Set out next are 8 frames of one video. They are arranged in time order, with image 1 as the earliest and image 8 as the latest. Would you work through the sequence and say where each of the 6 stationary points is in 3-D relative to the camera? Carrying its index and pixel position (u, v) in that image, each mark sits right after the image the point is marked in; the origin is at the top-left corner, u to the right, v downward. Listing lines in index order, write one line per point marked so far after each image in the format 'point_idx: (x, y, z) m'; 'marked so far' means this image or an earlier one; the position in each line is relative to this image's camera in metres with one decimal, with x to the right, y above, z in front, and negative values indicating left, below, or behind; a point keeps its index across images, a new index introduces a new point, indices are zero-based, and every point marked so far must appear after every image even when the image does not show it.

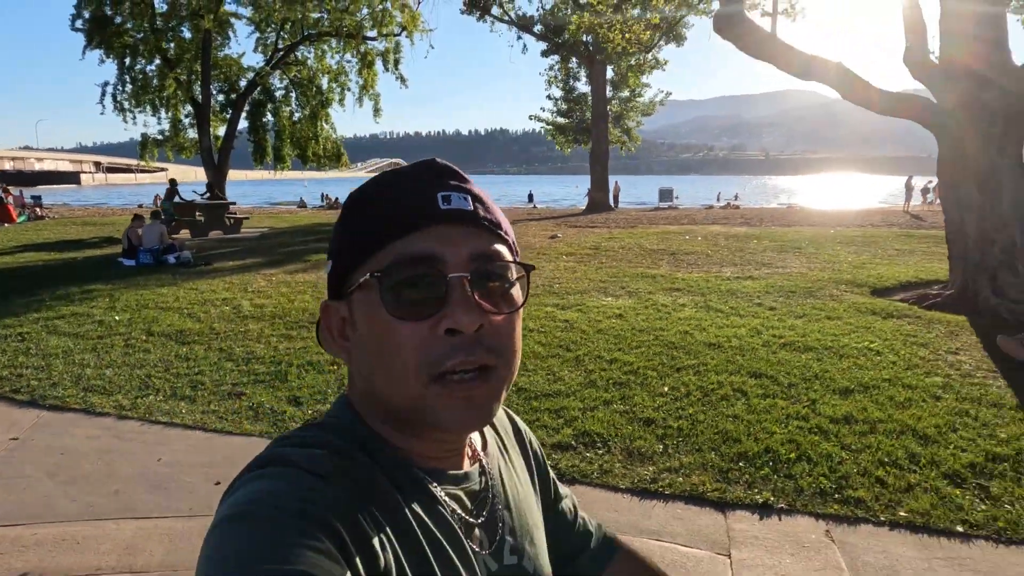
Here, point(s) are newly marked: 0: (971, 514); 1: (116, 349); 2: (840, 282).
0: (+2.5, -1.2, +3.7) m
1: (-4.1, -0.6, +6.8) m
2: (+5.5, +0.1, +11.3) m
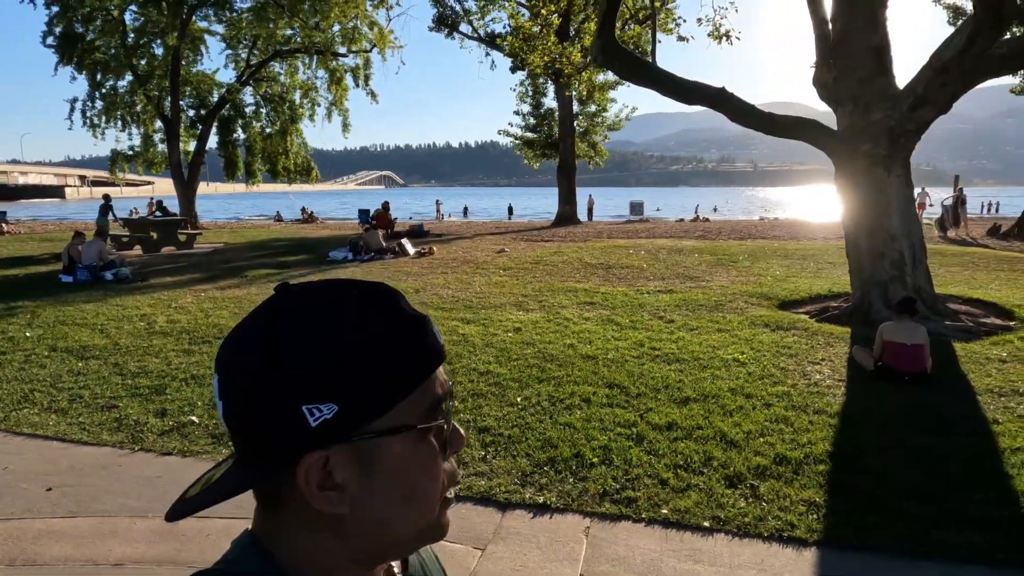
0: (+1.3, -1.4, +4.0) m
1: (-5.4, -0.8, +7.1) m
2: (+4.2, -0.1, +11.7) m
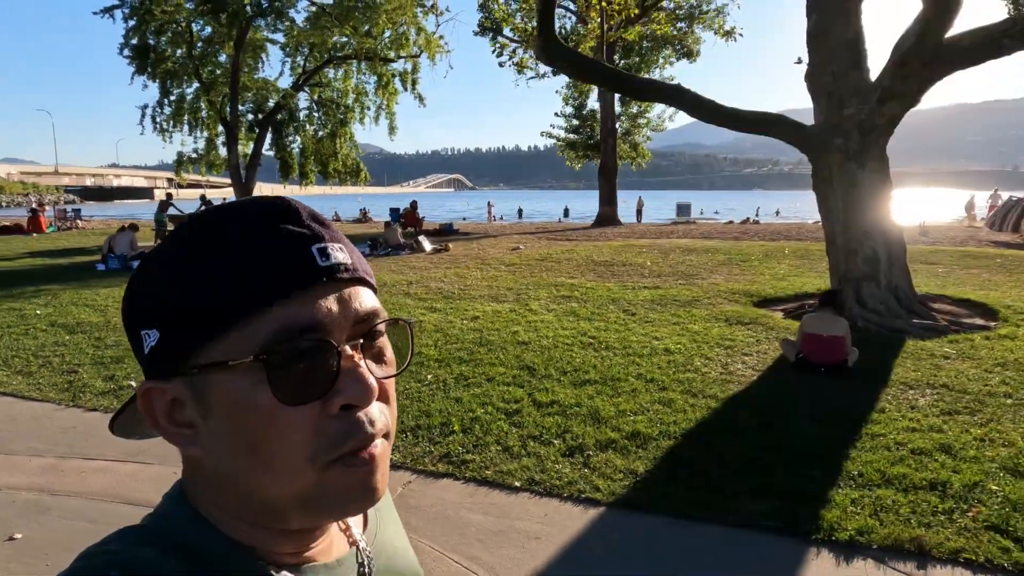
0: (+0.2, -1.2, +4.3) m
1: (-6.1, -0.6, +8.1) m
2: (+3.9, -0.1, +11.6) m
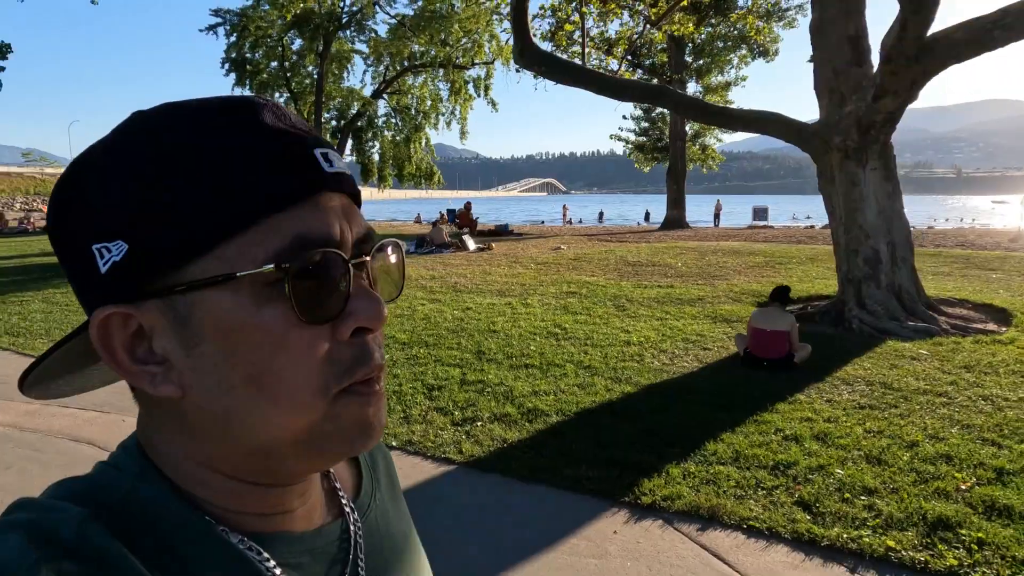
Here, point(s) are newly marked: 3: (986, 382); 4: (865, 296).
0: (-0.6, -1.1, +4.8) m
1: (-6.4, -0.3, +9.4) m
2: (+4.0, -0.1, +11.5) m
3: (+4.4, -0.9, +6.2) m
4: (+5.0, -0.1, +9.3) m
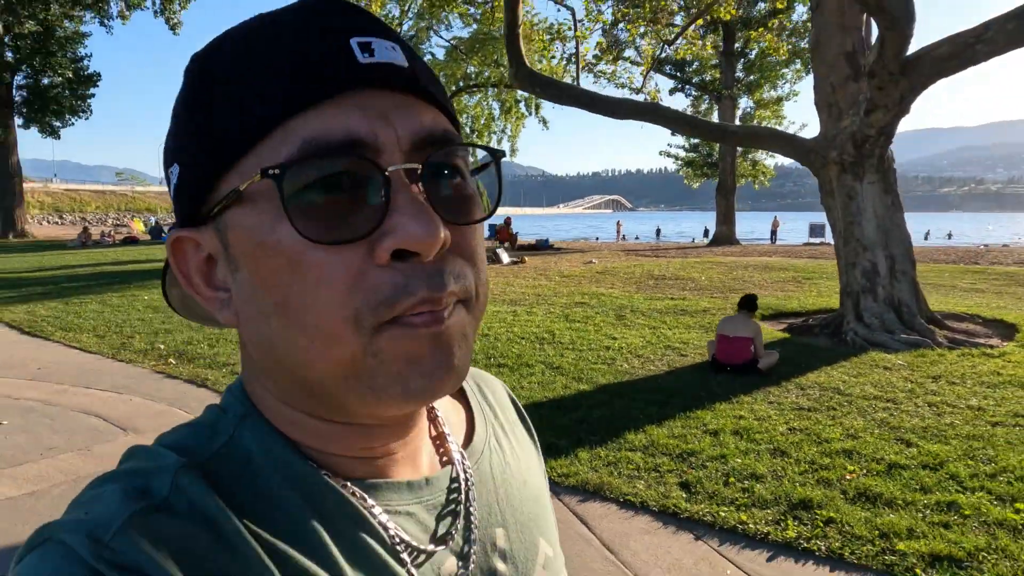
0: (-1.1, -1.1, +5.3) m
1: (-6.3, -0.4, +10.5) m
2: (+4.2, -0.3, +11.7) m
3: (+4.1, -1.0, +6.3) m
4: (+4.9, -0.3, +9.3) m
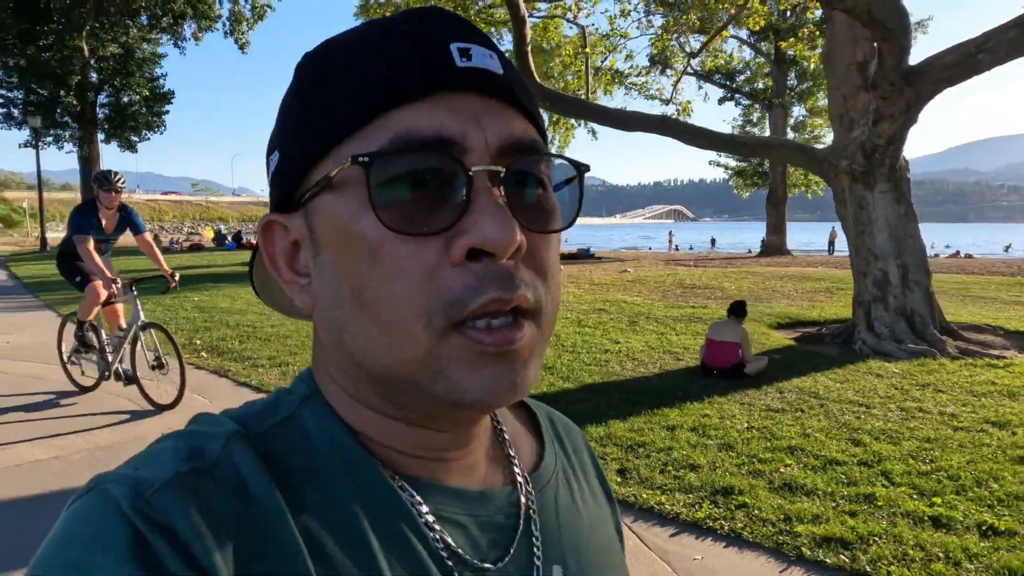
0: (-1.3, -1.1, +5.9) m
1: (-6.1, -0.4, +11.5) m
2: (+4.6, -0.5, +11.7) m
3: (+4.0, -1.1, +6.3) m
4: (+5.1, -0.4, +9.3) m
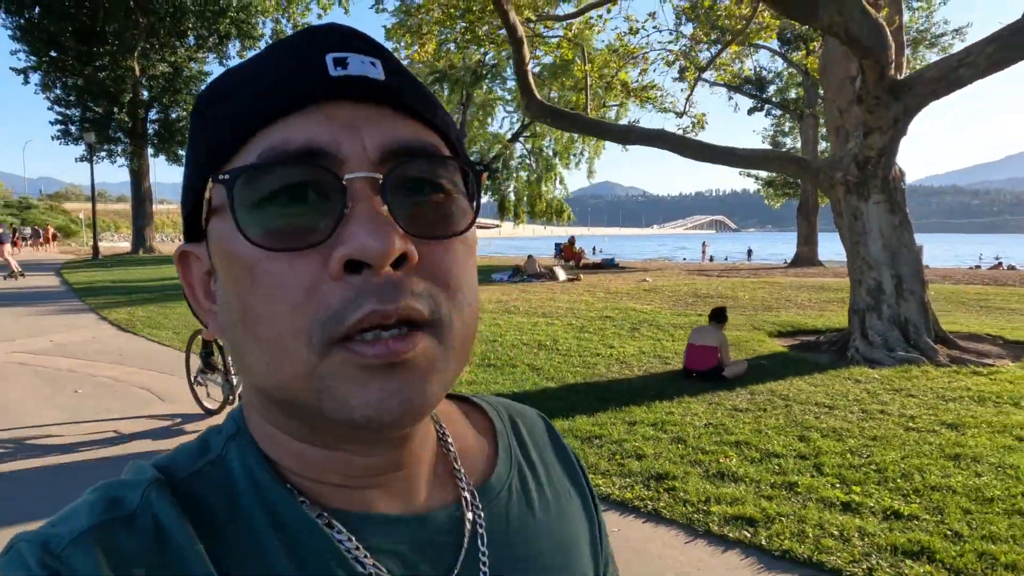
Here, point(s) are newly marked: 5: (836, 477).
0: (-1.5, -1.1, +6.4) m
1: (-5.9, -0.5, +12.3) m
2: (+4.7, -0.6, +11.9) m
3: (+3.8, -1.1, +6.6) m
4: (+5.1, -0.5, +9.5) m
5: (+2.2, -1.3, +4.5) m
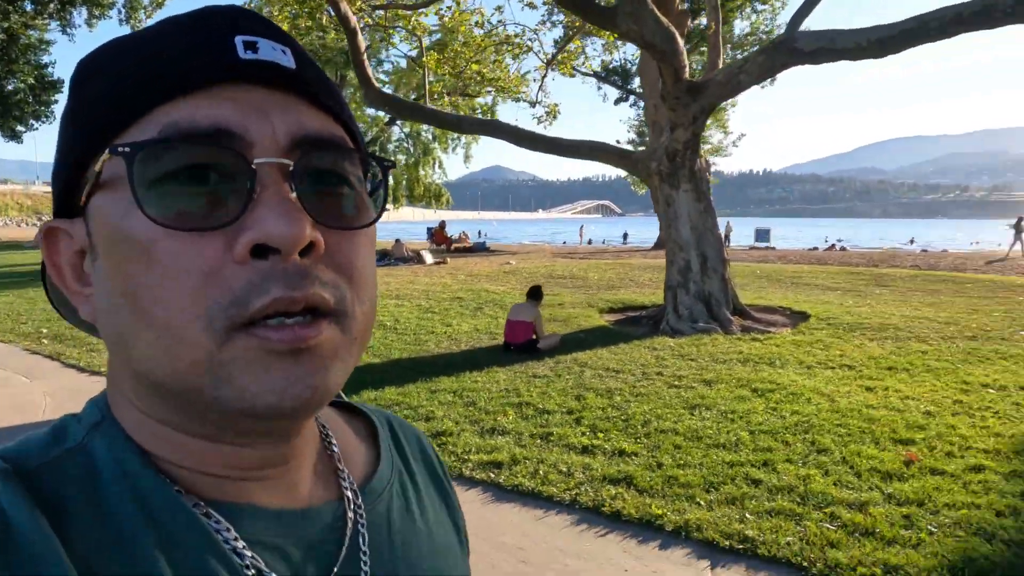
0: (-3.3, -1.0, +6.6) m
1: (-8.7, -0.3, +11.7) m
2: (+1.9, -0.3, +12.9) m
3: (+1.8, -0.9, +7.6) m
4: (+2.7, -0.2, +10.6) m
5: (+0.6, -1.1, +5.2) m
